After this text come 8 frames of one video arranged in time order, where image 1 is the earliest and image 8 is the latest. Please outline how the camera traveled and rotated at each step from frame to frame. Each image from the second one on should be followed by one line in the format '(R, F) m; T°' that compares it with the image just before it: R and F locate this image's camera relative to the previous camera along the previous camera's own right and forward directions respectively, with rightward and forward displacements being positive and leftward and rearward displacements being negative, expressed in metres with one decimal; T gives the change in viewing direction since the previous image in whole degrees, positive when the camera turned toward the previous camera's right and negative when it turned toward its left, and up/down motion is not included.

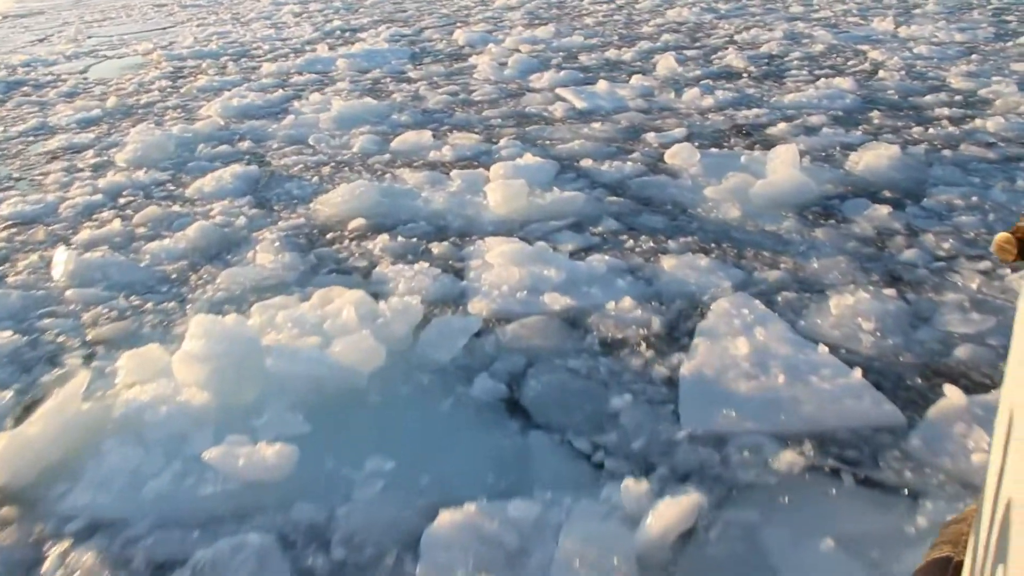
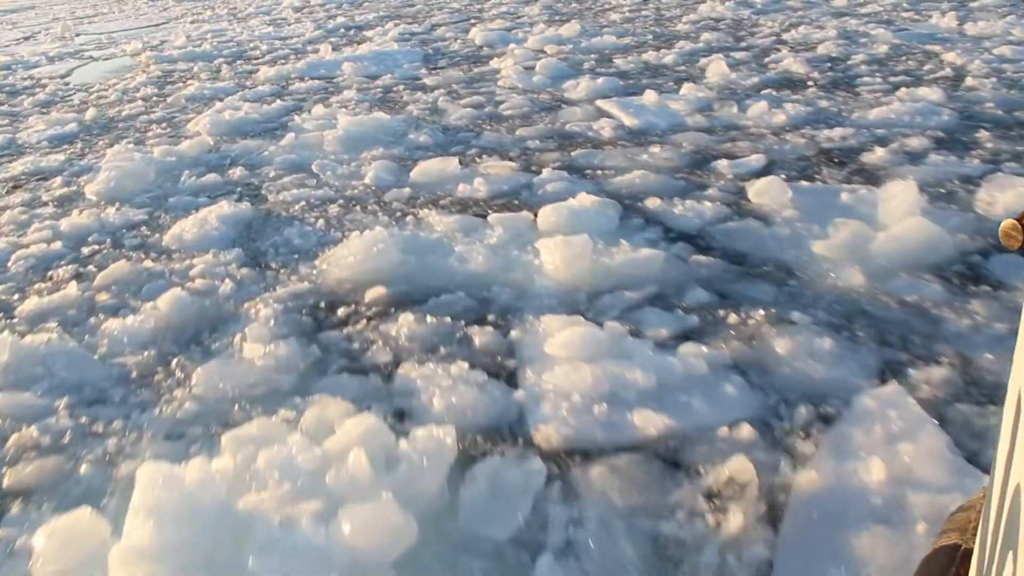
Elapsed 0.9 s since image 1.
(-0.1, +0.4) m; 0°
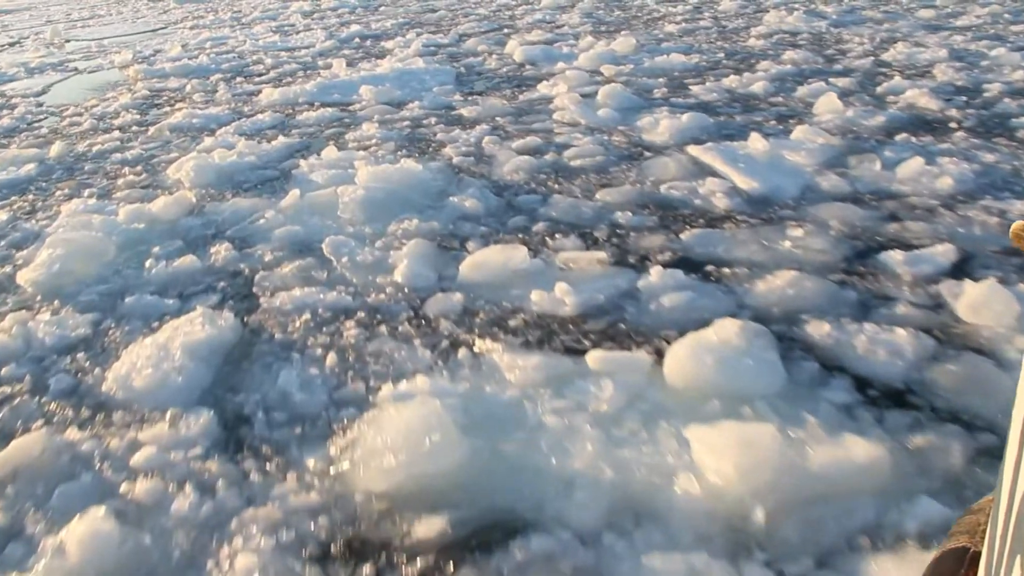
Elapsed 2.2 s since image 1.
(-0.1, +0.6) m; 0°
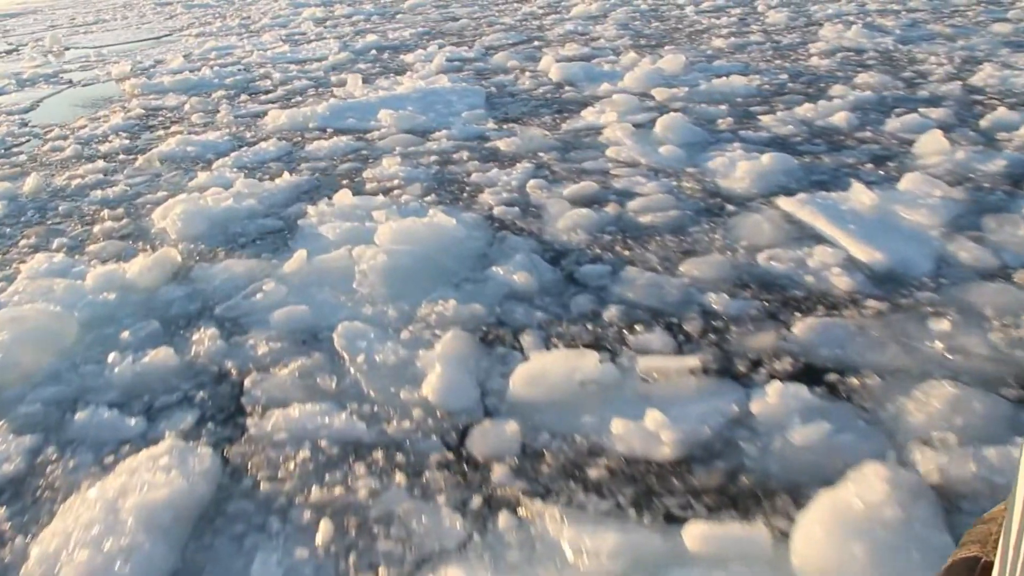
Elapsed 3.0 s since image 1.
(-0.1, +0.4) m; -1°
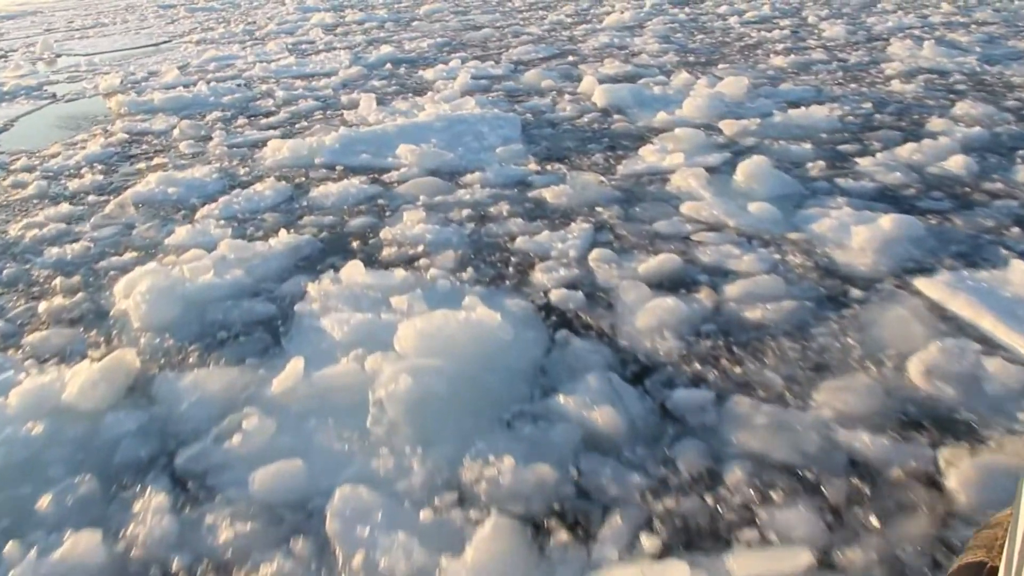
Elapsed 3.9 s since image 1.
(-0.1, +0.4) m; 0°
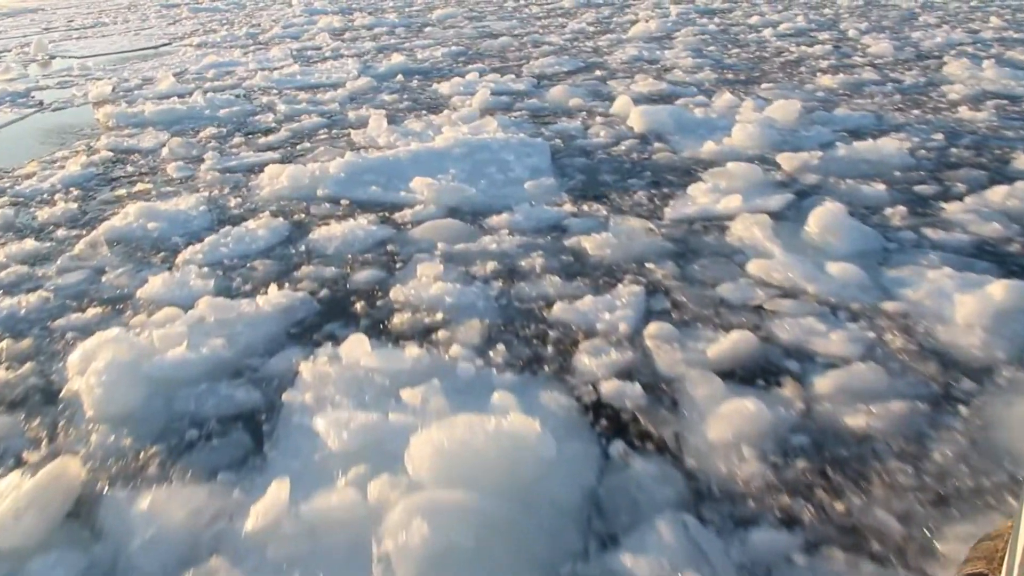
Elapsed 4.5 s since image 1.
(0.0, +0.3) m; 0°
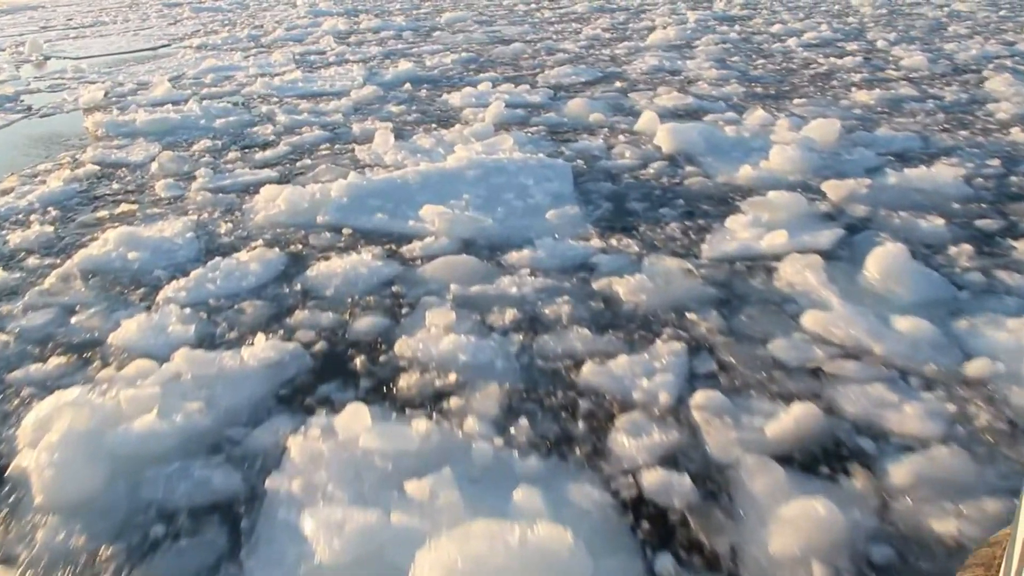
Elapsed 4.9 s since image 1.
(0.0, +0.2) m; 0°
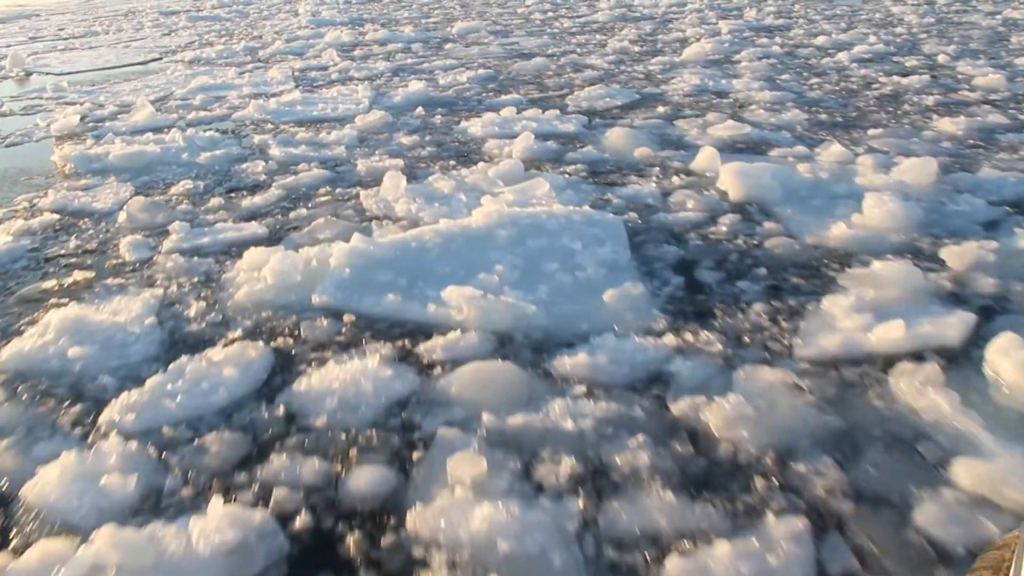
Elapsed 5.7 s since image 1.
(0.0, +0.4) m; -1°
